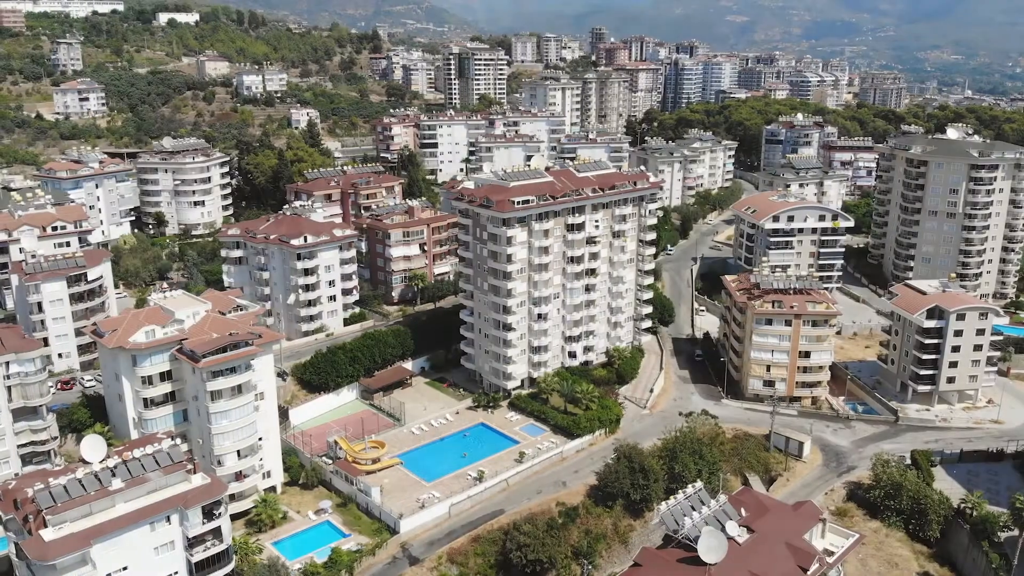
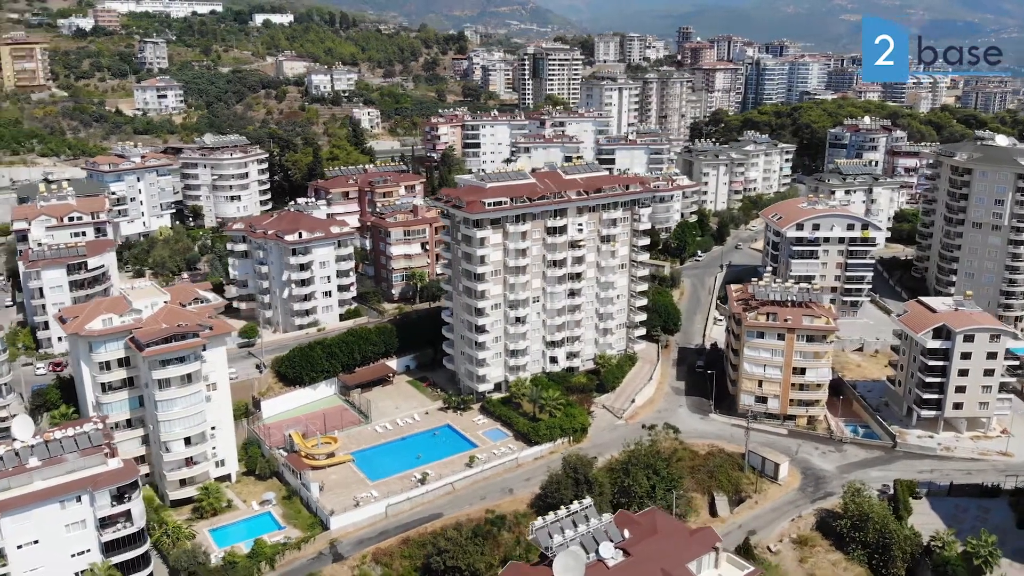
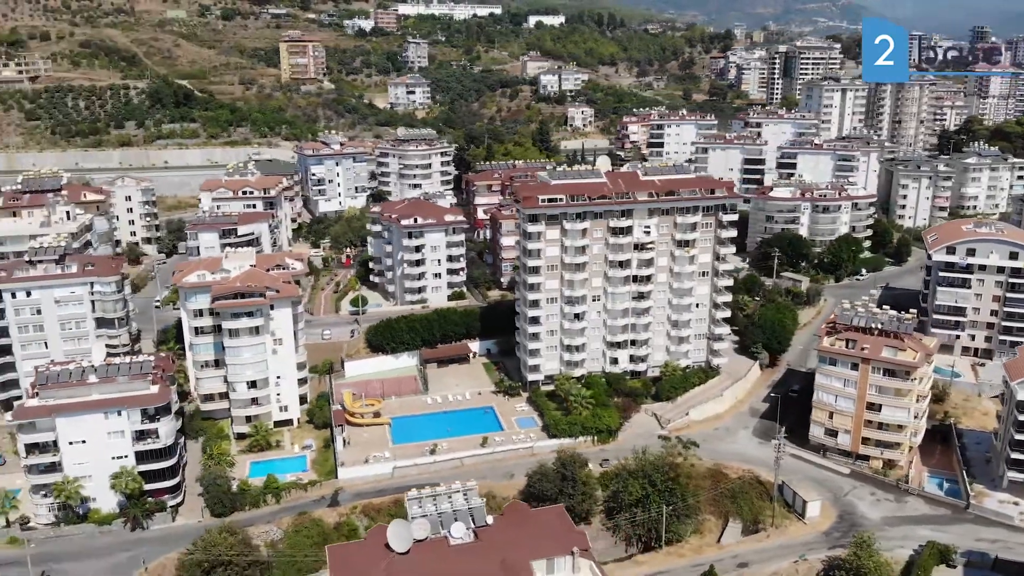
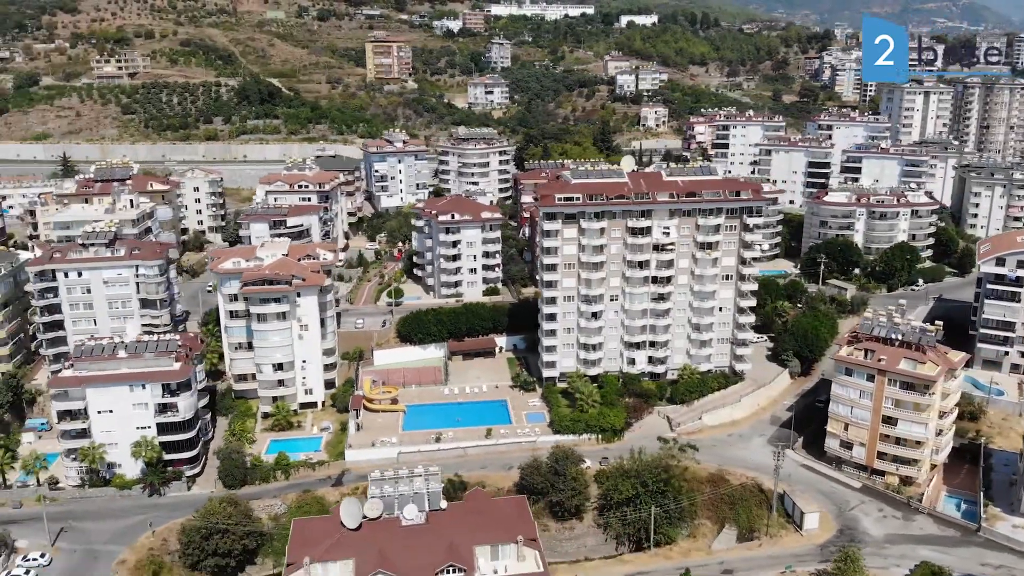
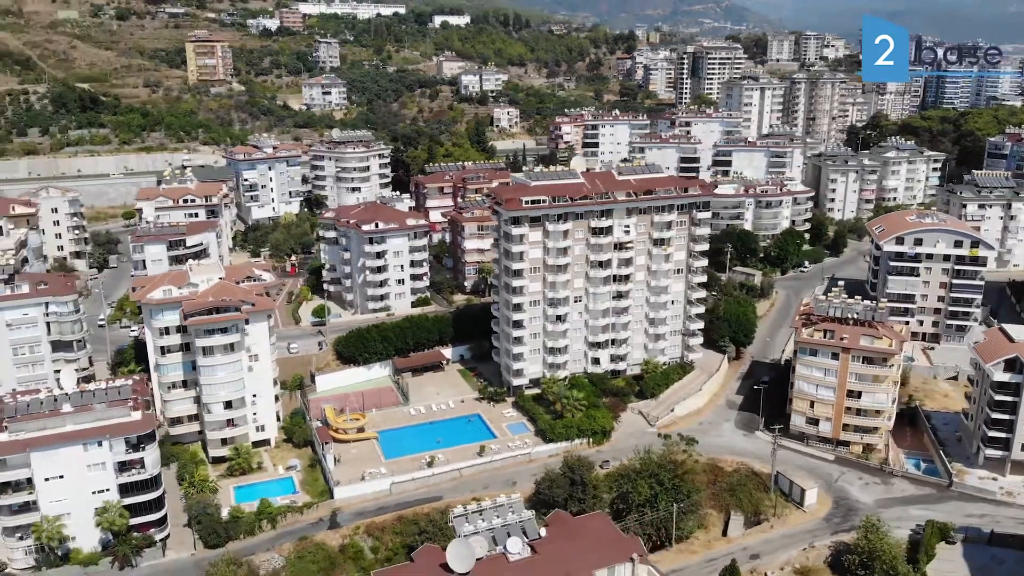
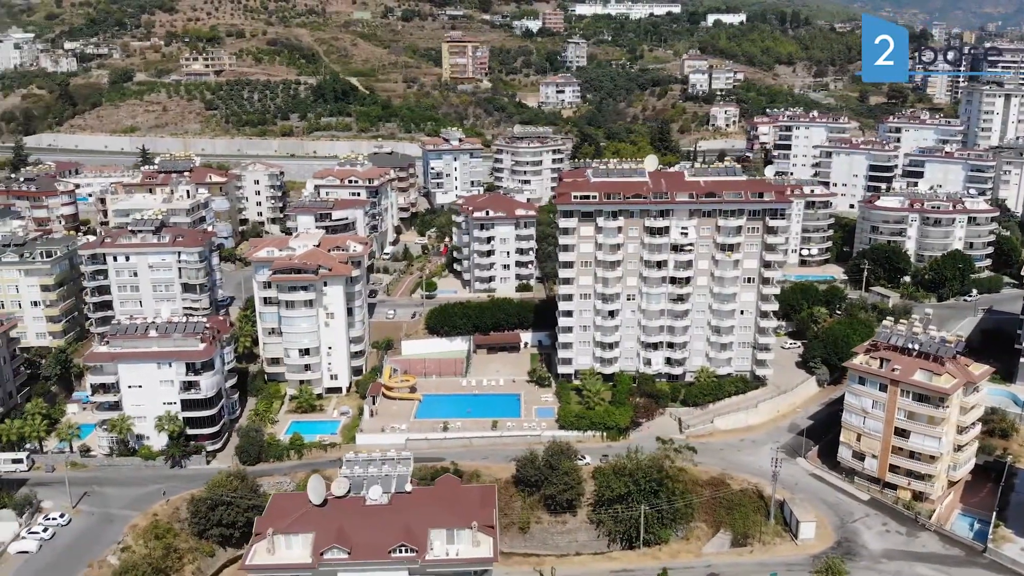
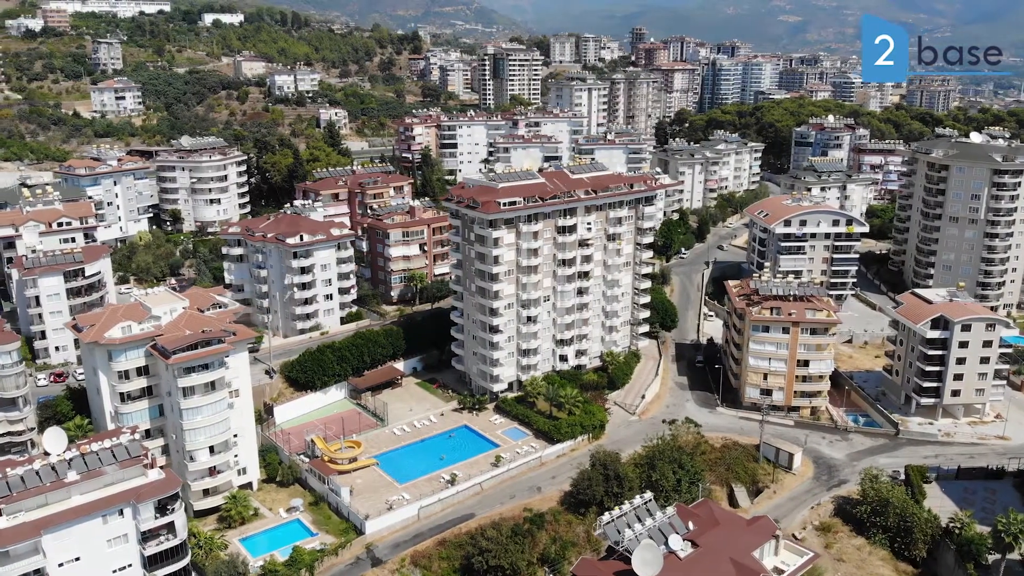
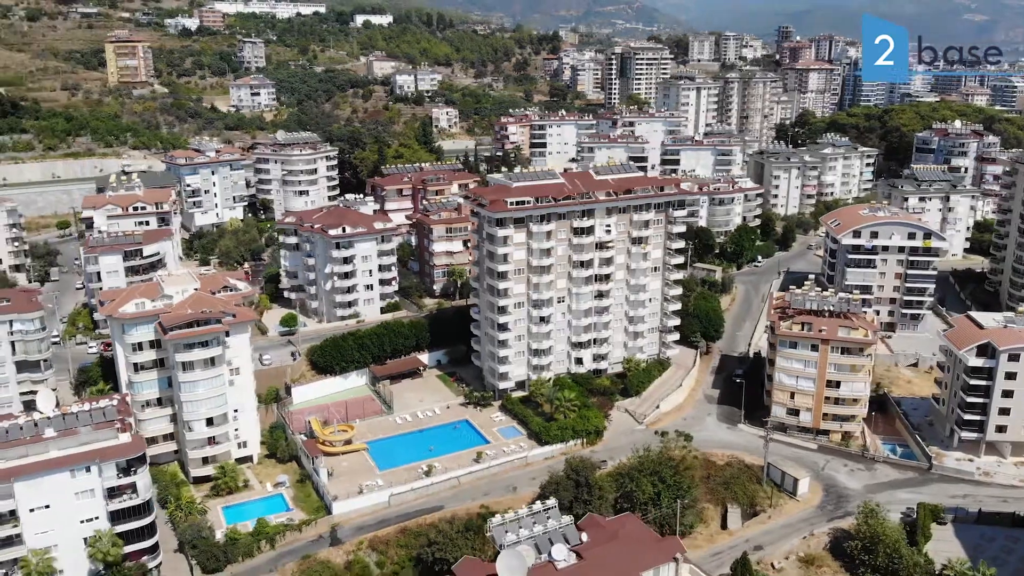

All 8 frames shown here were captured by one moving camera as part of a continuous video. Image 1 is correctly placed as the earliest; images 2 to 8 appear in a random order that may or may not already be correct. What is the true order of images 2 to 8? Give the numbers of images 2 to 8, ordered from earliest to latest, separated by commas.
7, 2, 8, 5, 3, 4, 6
